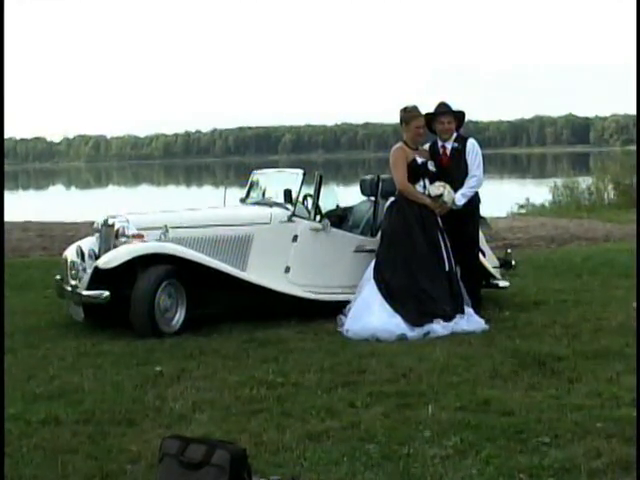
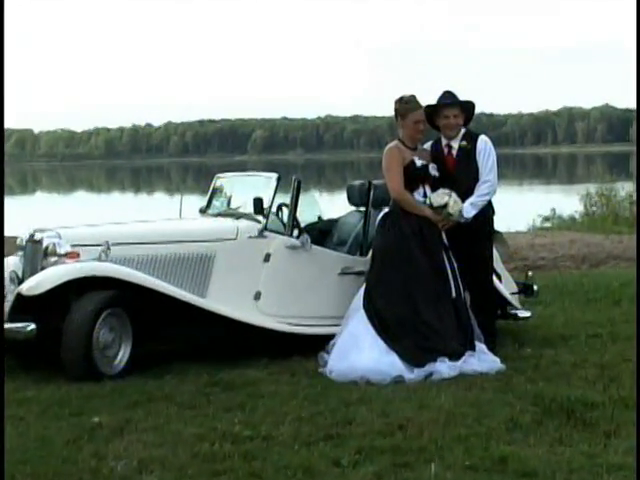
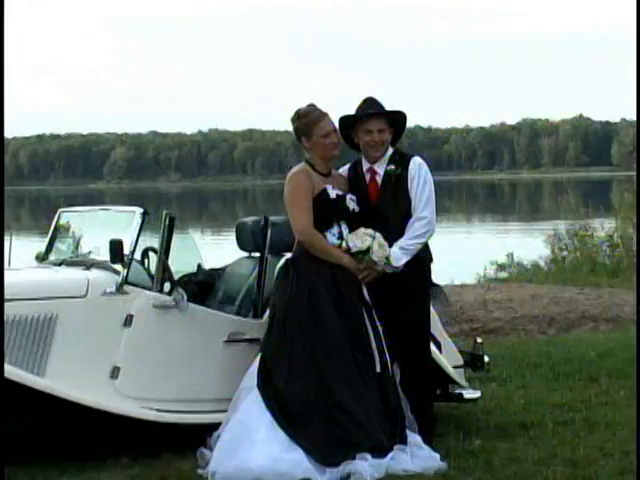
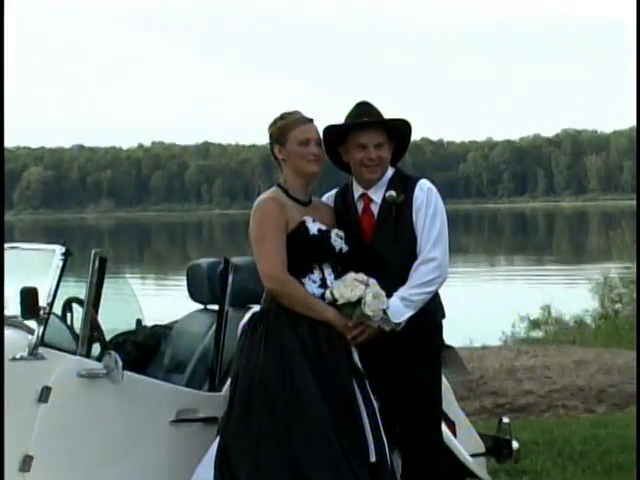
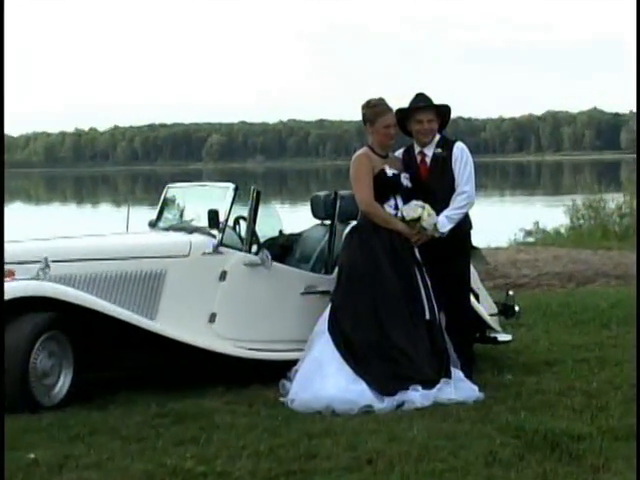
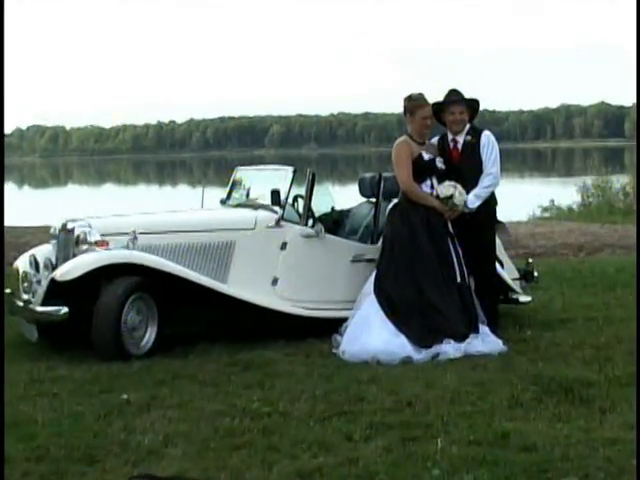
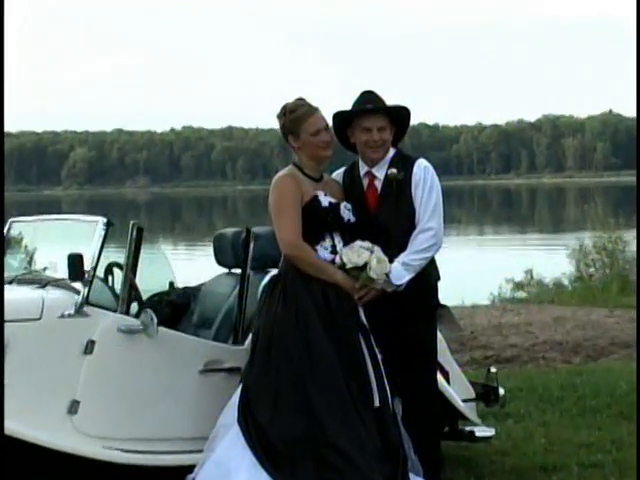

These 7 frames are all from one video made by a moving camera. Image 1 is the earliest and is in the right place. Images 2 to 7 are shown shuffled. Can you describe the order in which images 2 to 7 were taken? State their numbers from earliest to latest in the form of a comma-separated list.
6, 2, 5, 3, 7, 4
